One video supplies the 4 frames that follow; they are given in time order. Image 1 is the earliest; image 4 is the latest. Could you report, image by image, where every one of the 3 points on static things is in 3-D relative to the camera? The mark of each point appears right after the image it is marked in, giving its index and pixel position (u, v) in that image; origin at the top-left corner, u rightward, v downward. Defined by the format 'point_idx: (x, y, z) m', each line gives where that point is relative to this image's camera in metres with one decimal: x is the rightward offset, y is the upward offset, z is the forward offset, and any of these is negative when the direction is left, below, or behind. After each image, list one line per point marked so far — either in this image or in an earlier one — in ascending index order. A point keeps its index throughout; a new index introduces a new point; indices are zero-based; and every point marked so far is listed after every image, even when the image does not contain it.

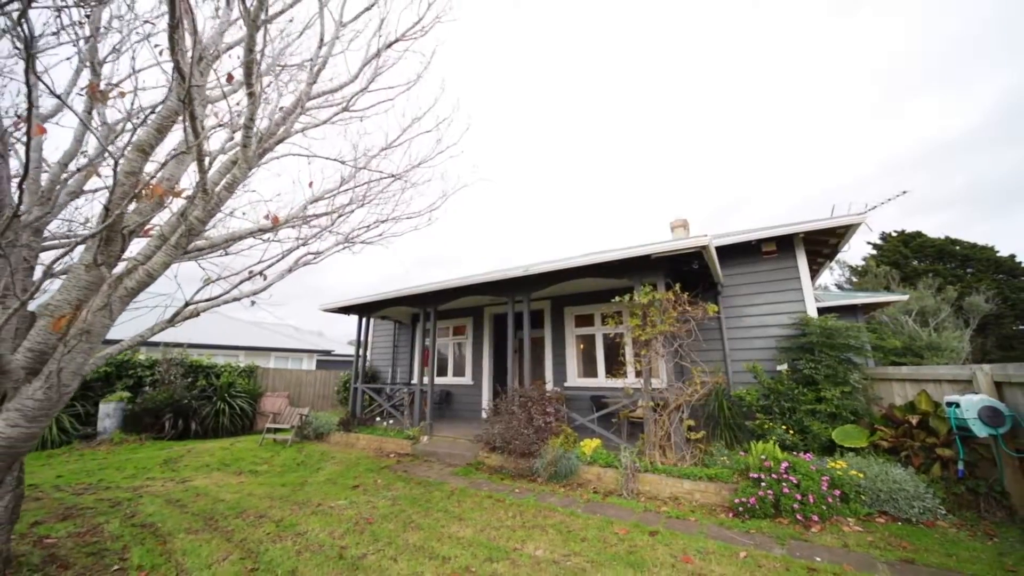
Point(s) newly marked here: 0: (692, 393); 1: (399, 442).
0: (+2.1, -1.2, +4.9) m
1: (-1.9, -2.6, +7.0) m
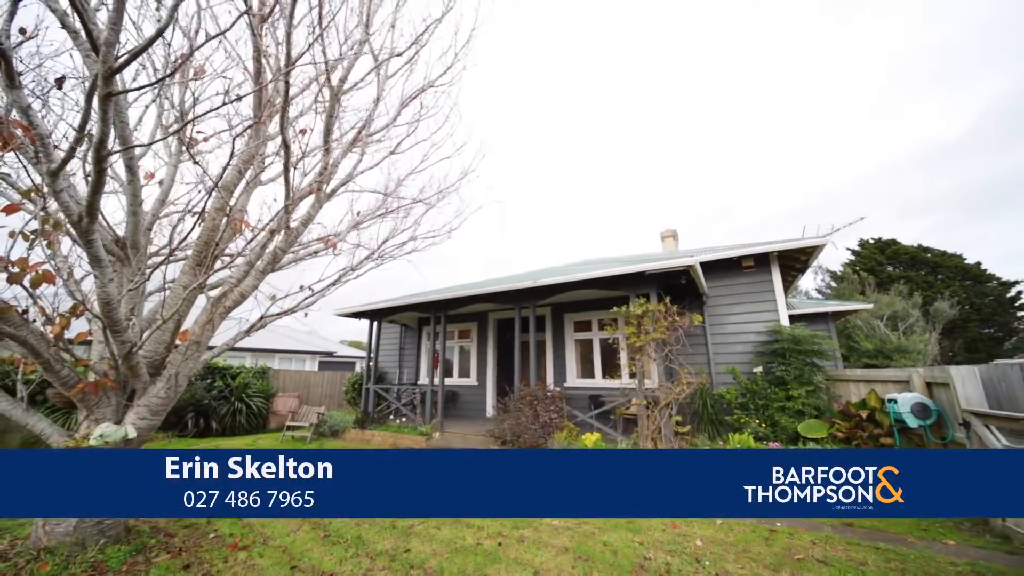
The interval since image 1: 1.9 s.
0: (+2.3, -1.4, +5.6) m
1: (-1.8, -2.8, +7.6) m
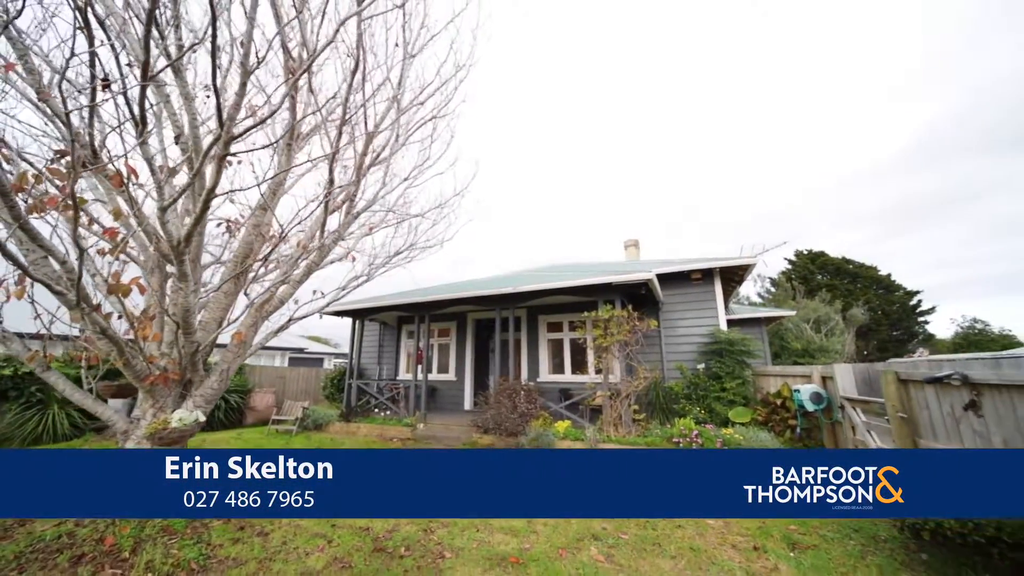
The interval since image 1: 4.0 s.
0: (+2.0, -1.6, +6.6) m
1: (-2.3, -2.8, +8.3) m
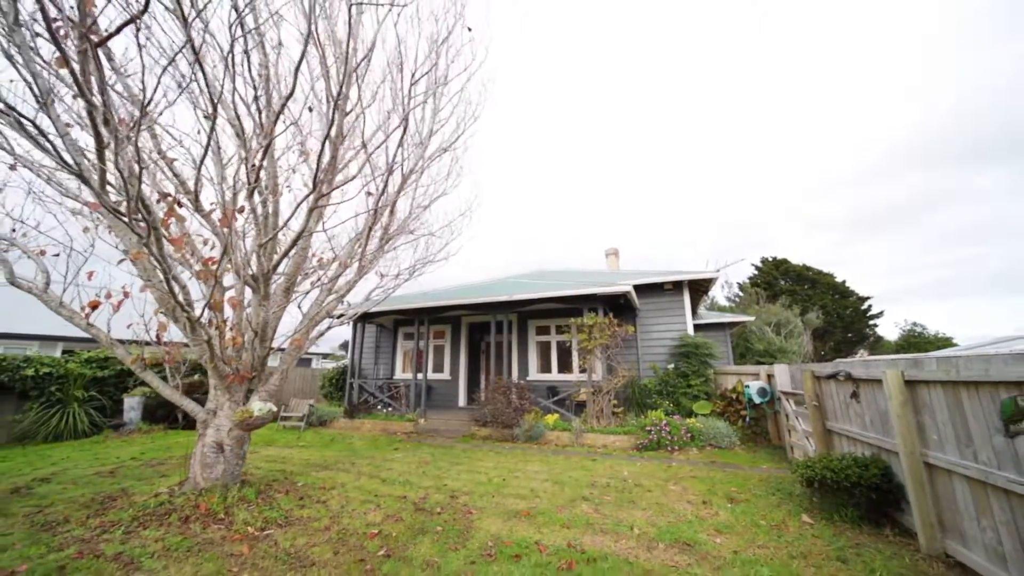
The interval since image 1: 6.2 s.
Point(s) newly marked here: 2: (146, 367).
0: (+1.9, -1.8, +7.6) m
1: (-2.4, -3.0, +9.1) m
2: (-3.7, -0.8, +4.2) m
